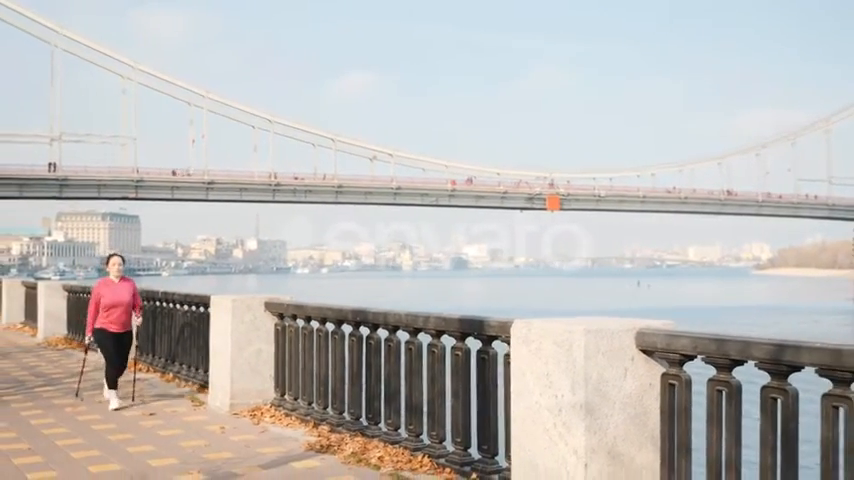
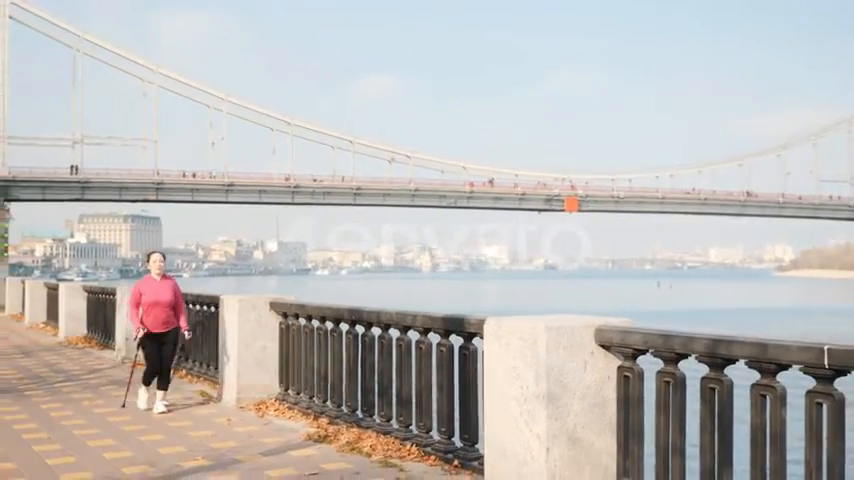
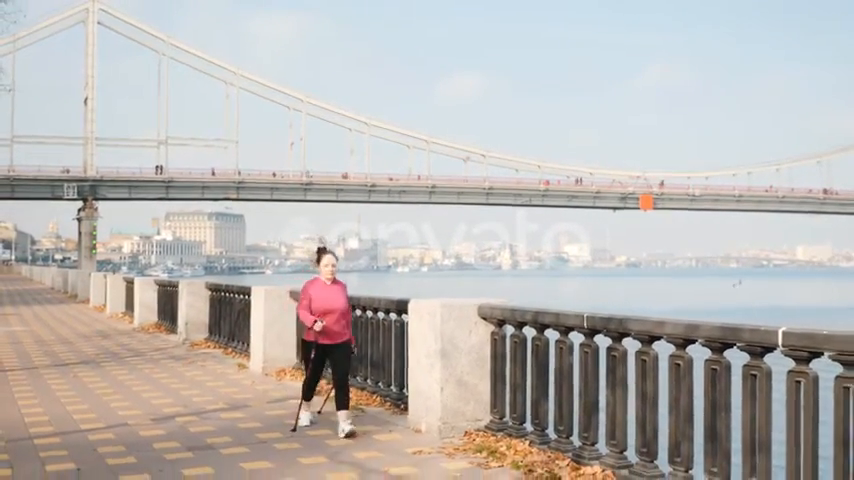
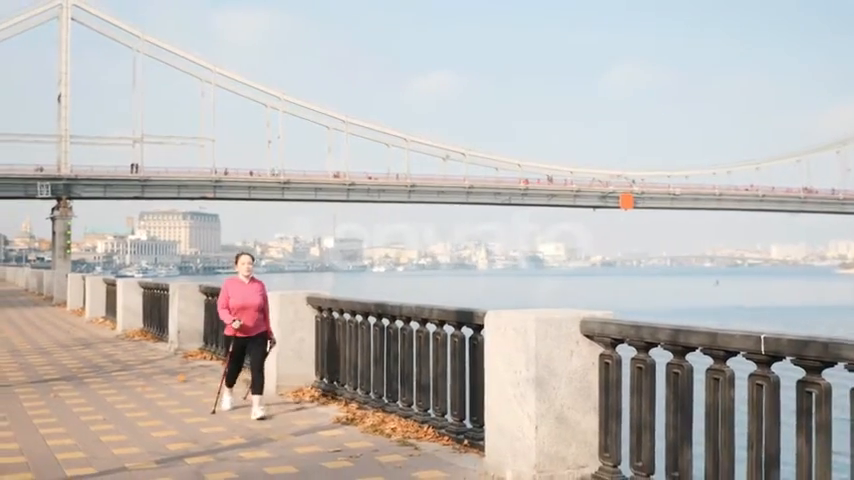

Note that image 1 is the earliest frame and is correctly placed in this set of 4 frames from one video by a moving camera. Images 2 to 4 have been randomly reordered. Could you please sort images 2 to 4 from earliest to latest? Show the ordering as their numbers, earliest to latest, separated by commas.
2, 4, 3
